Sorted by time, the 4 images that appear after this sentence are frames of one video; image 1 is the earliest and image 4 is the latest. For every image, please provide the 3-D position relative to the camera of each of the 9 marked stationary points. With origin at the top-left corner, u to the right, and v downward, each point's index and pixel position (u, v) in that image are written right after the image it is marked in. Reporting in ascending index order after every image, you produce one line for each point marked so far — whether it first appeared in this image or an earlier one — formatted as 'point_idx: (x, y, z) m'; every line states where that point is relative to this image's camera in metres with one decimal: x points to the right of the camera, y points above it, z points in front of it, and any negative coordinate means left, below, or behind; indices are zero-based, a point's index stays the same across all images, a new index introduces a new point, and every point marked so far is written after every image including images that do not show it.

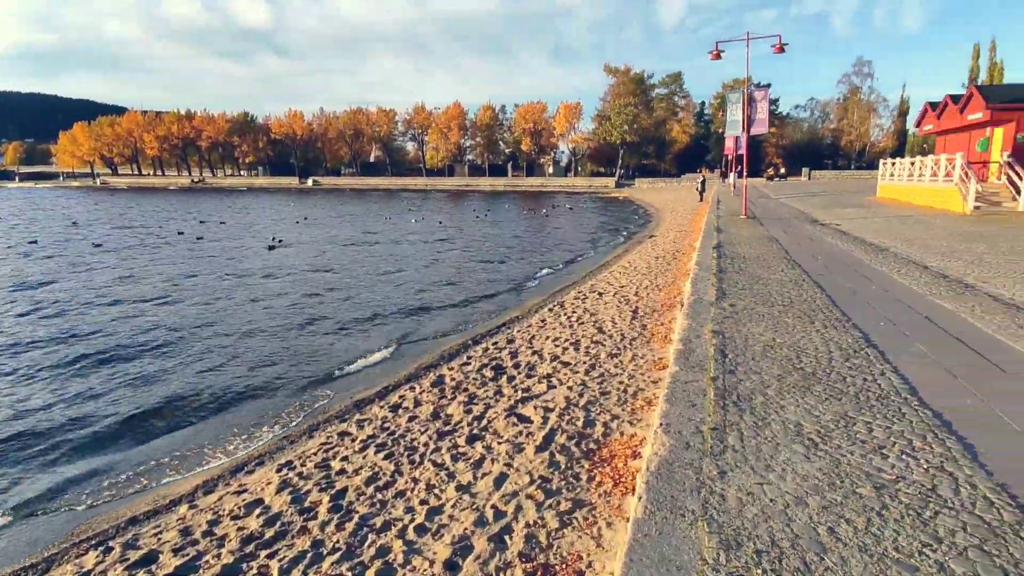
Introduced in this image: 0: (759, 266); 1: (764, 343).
0: (+6.9, +0.6, +16.7) m
1: (+3.9, -0.9, +9.2) m
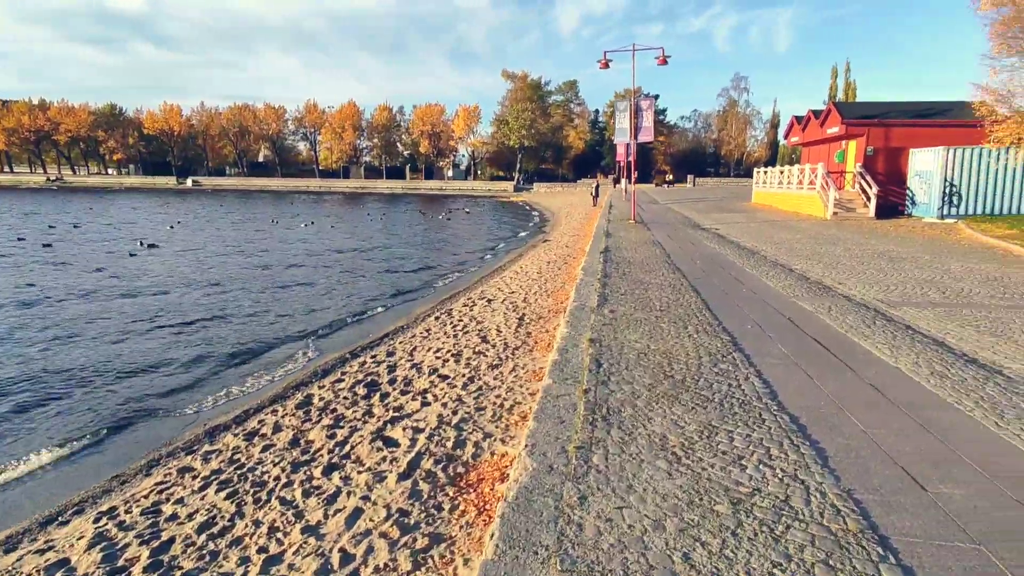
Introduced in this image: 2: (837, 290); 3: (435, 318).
0: (+3.7, +0.5, +17.0) m
1: (+1.9, -1.0, +9.2) m
2: (+8.0, -0.1, +14.7) m
3: (-2.1, -0.8, +16.0) m
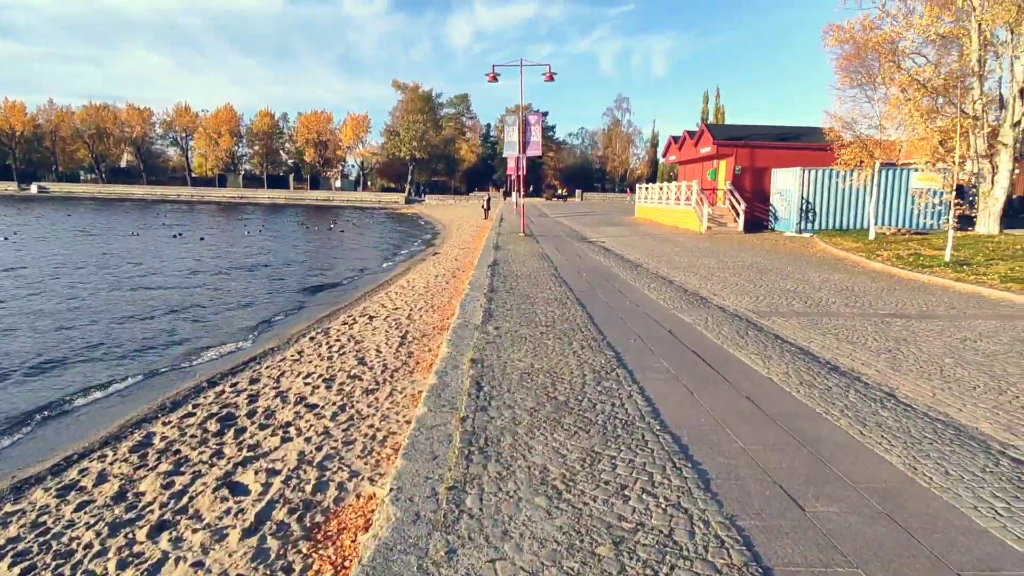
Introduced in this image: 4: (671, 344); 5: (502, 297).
0: (+0.5, +0.1, +16.8) m
1: (+0.1, -1.2, +8.7) m
2: (+5.1, -0.3, +15.2) m
3: (-5.0, -1.2, +14.7) m
4: (+2.8, -1.0, +10.7) m
5: (-0.2, -0.2, +14.7) m
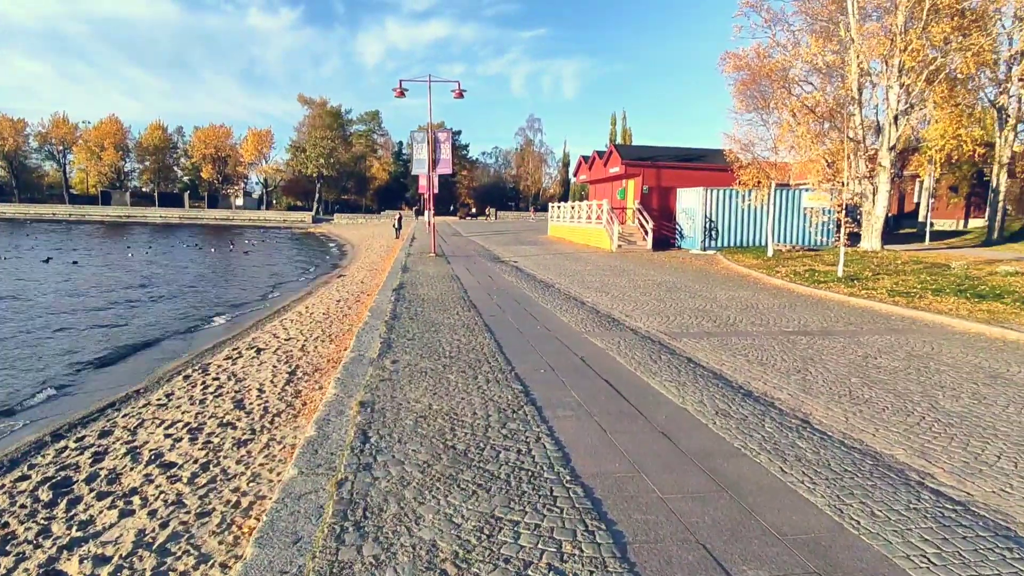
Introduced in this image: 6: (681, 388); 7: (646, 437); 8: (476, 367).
0: (-2.0, -0.6, +15.8) m
1: (-1.2, -1.6, +7.7) m
2: (+2.8, -0.9, +14.9) m
3: (-7.1, -1.9, +12.9) m
4: (+1.2, -1.4, +10.0) m
5: (-2.4, -0.8, +13.6) m
6: (+2.7, -1.6, +9.5) m
7: (+1.7, -1.8, +7.3) m
8: (-0.6, -1.3, +10.1) m
